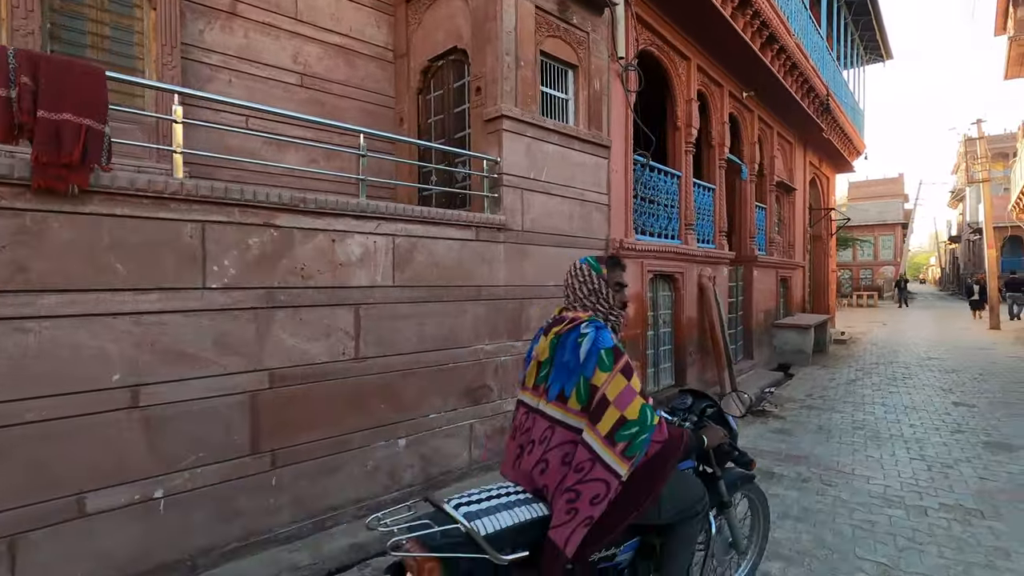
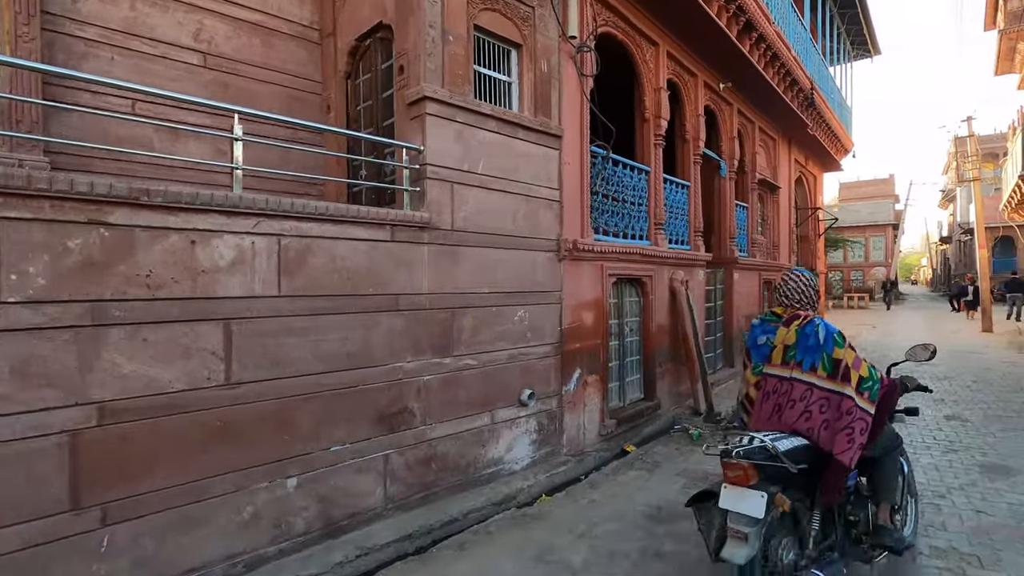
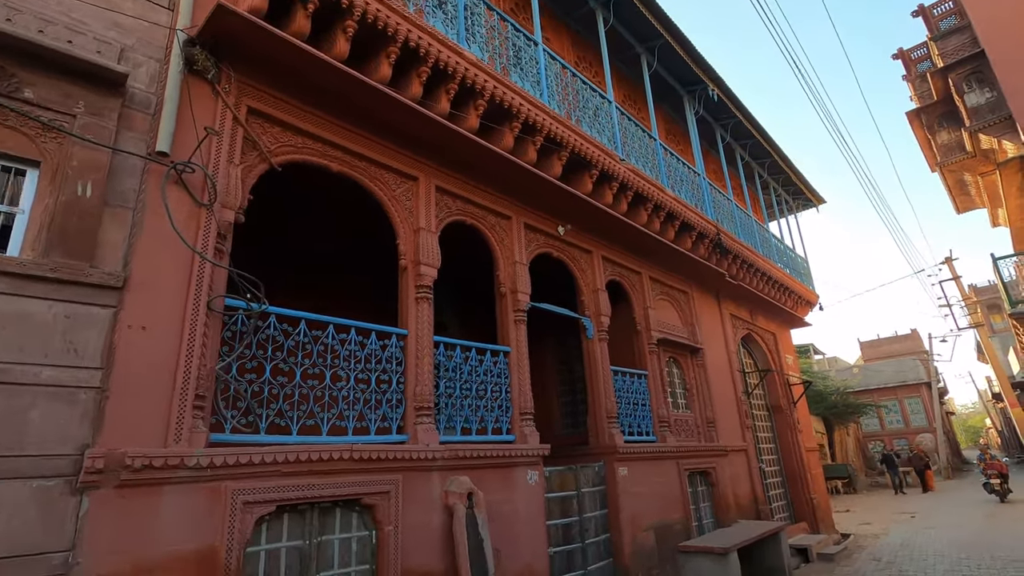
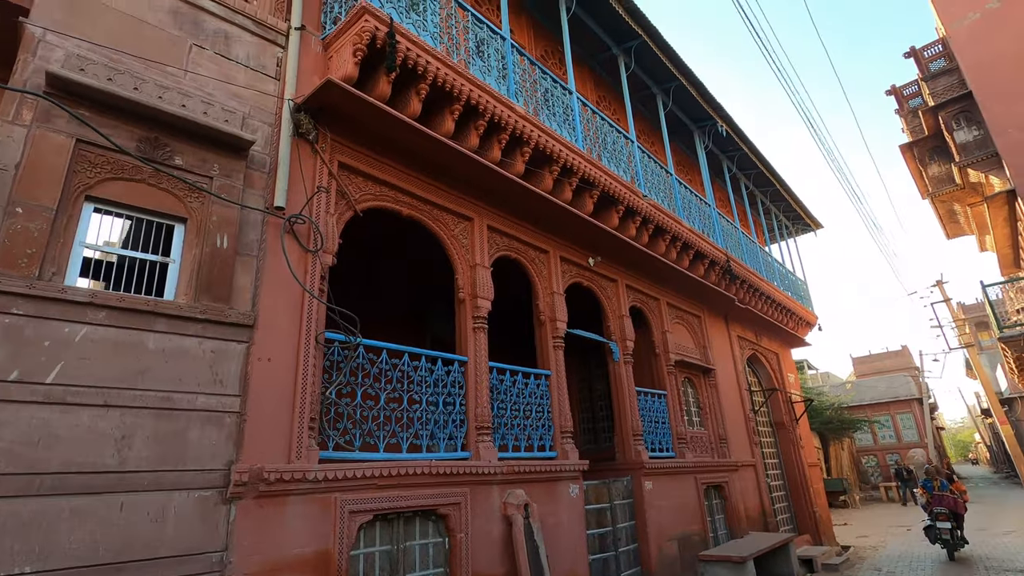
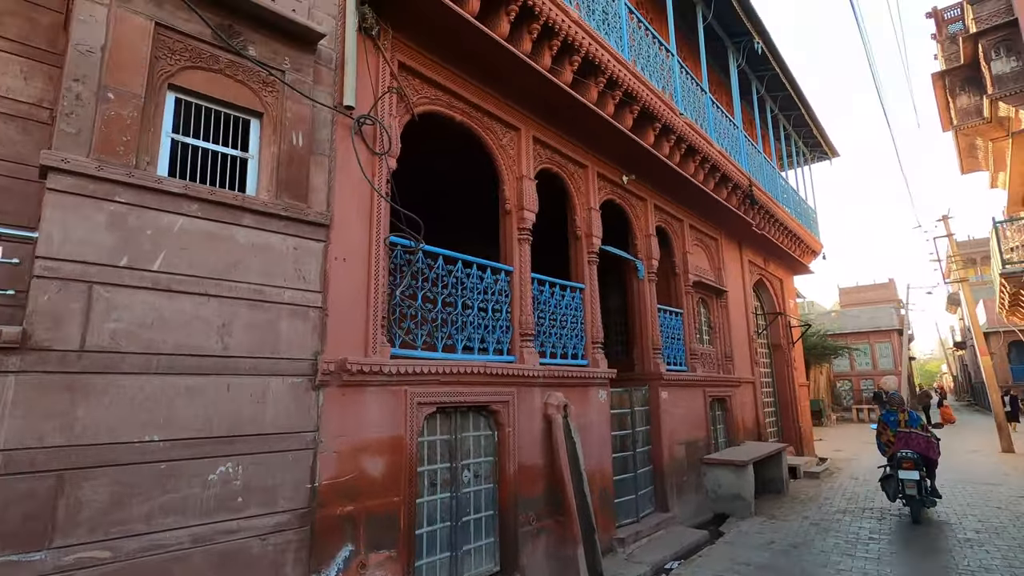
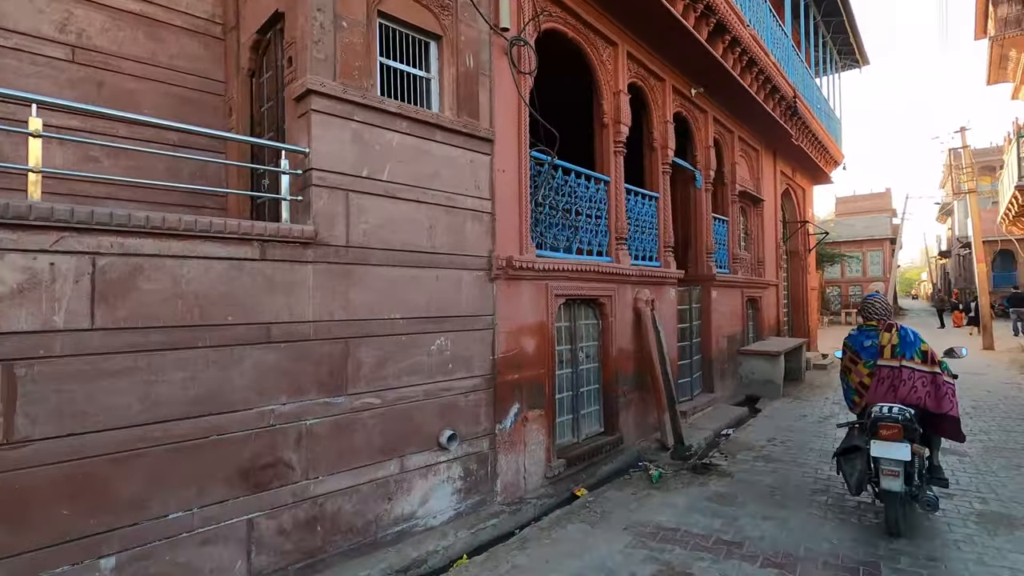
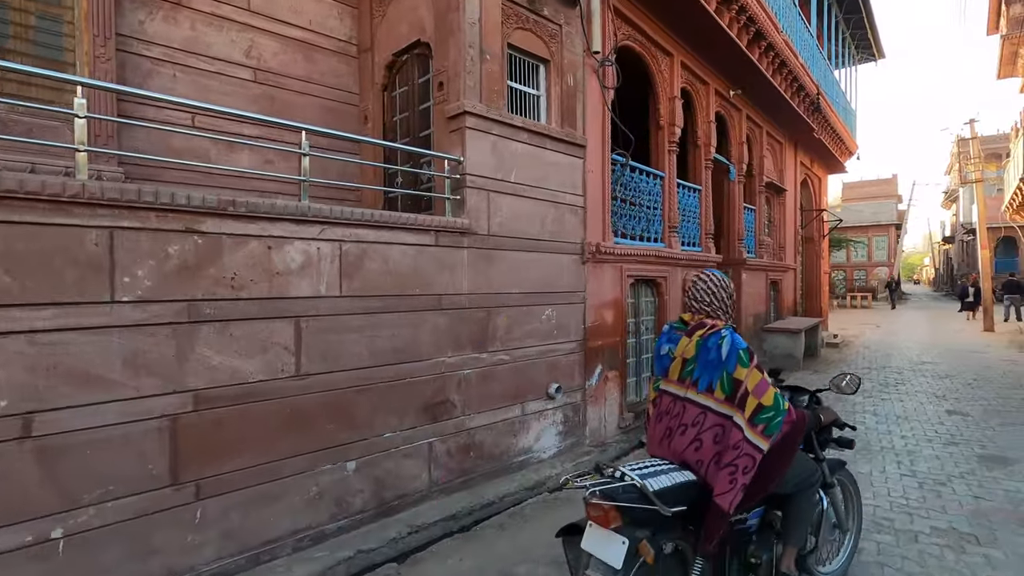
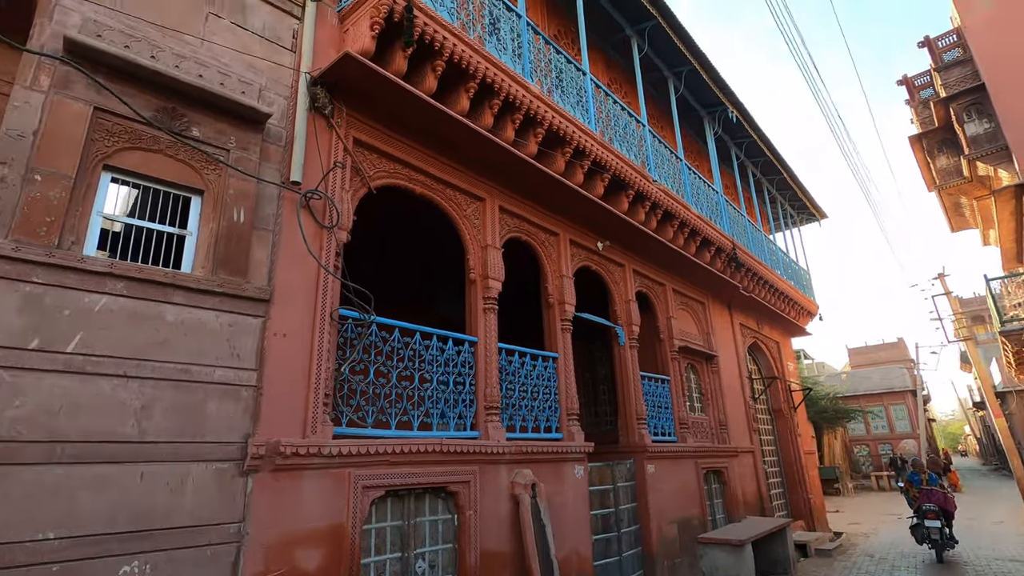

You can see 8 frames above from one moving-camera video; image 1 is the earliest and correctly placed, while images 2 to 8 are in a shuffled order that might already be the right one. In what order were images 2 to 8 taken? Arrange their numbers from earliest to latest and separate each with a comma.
7, 2, 6, 5, 8, 4, 3
